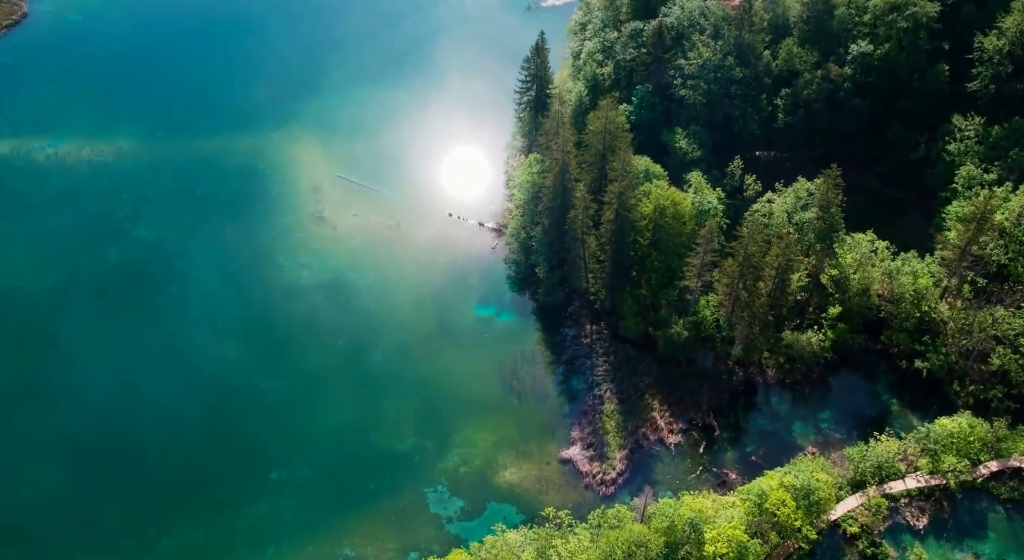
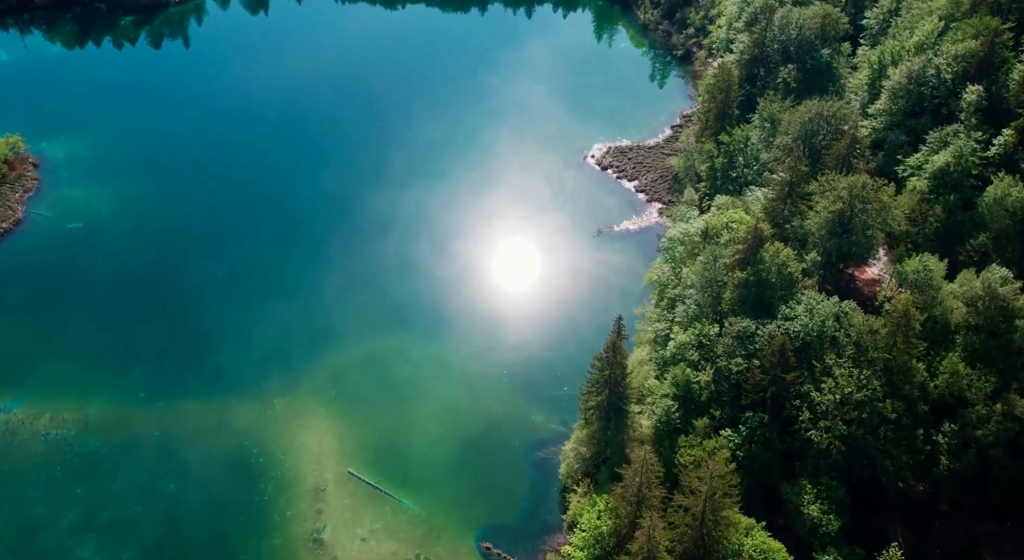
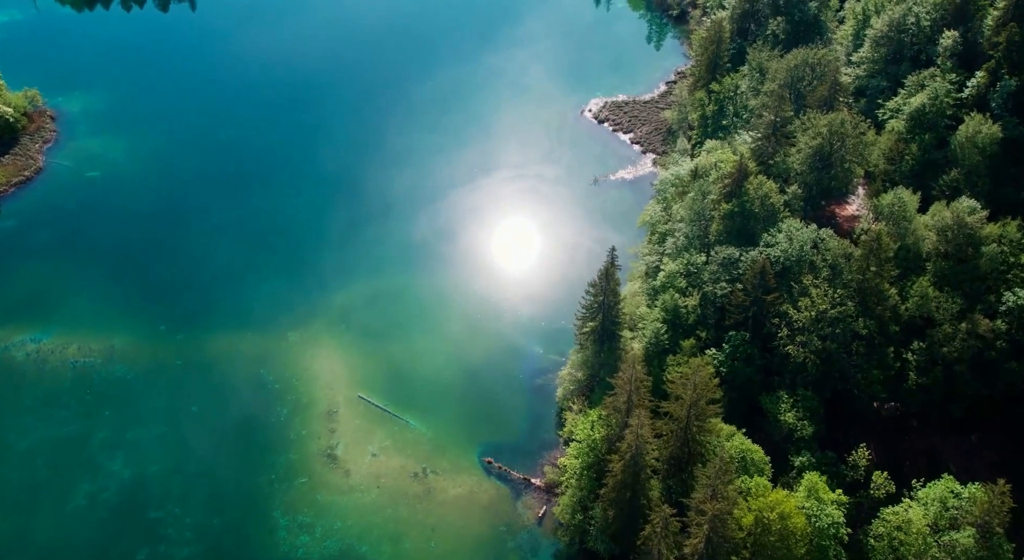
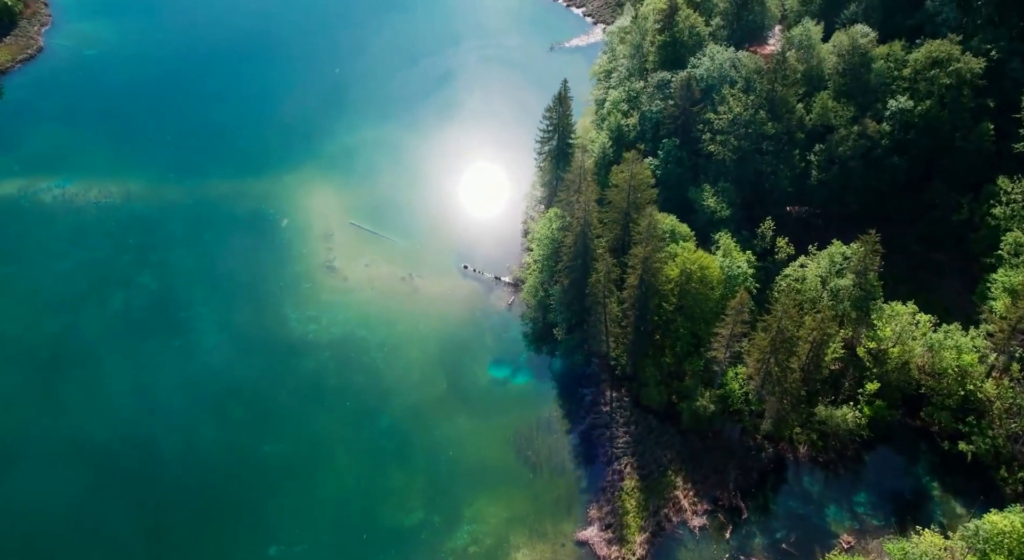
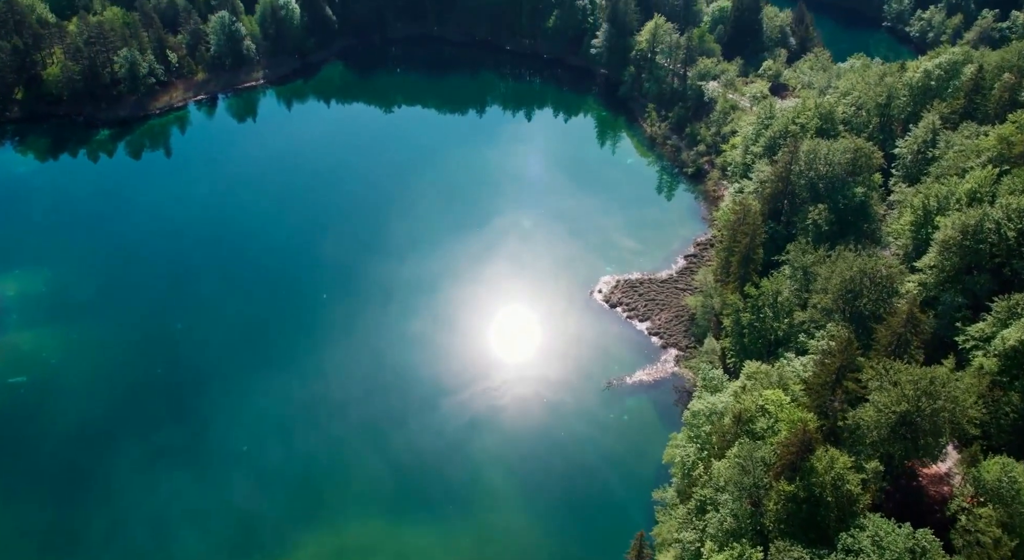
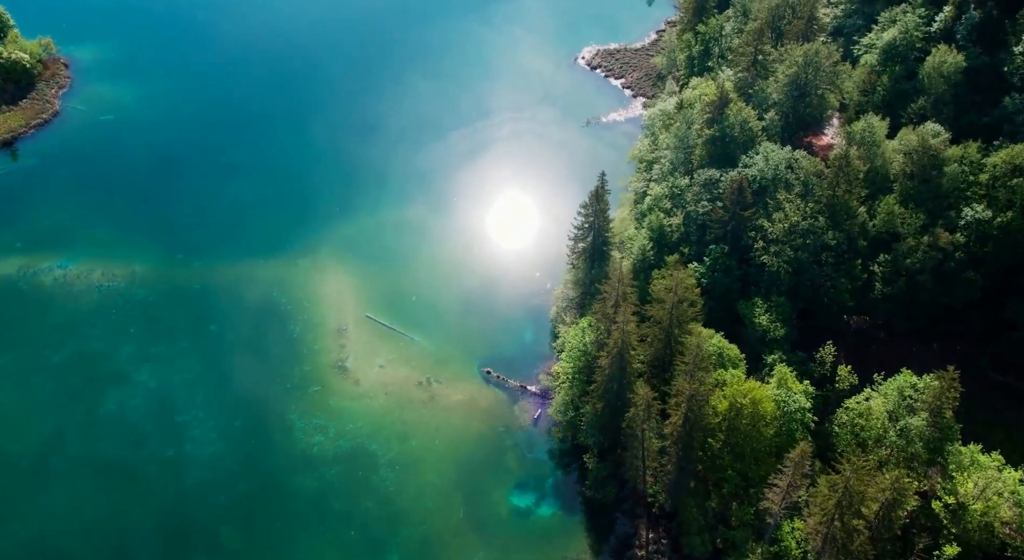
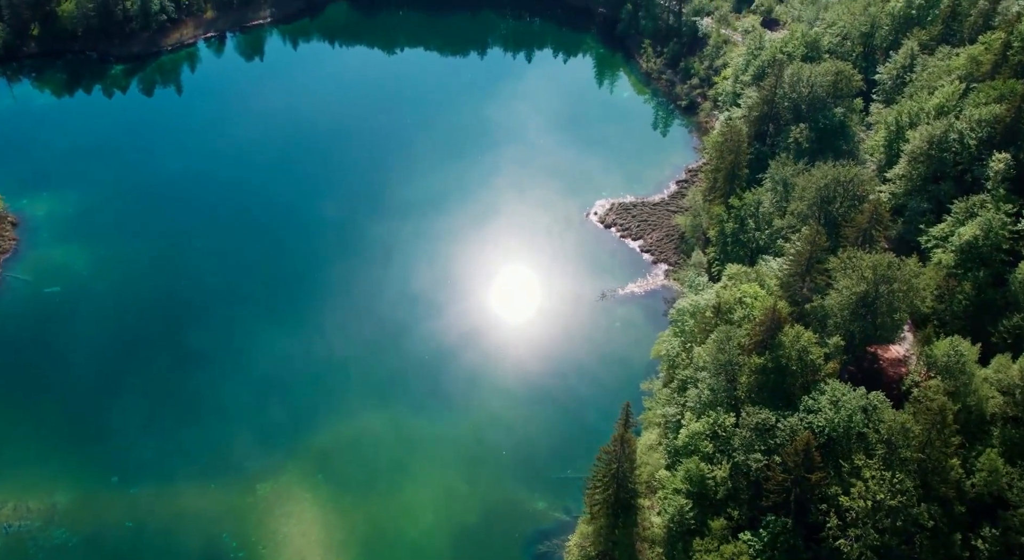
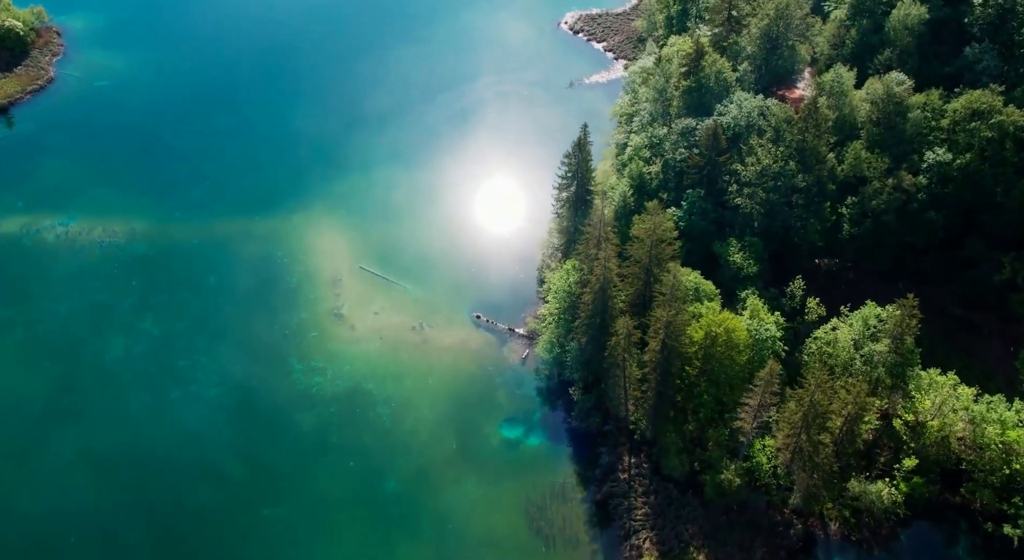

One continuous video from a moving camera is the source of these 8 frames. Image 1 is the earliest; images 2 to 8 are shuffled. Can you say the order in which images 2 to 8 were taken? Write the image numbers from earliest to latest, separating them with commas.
4, 8, 6, 3, 2, 7, 5
